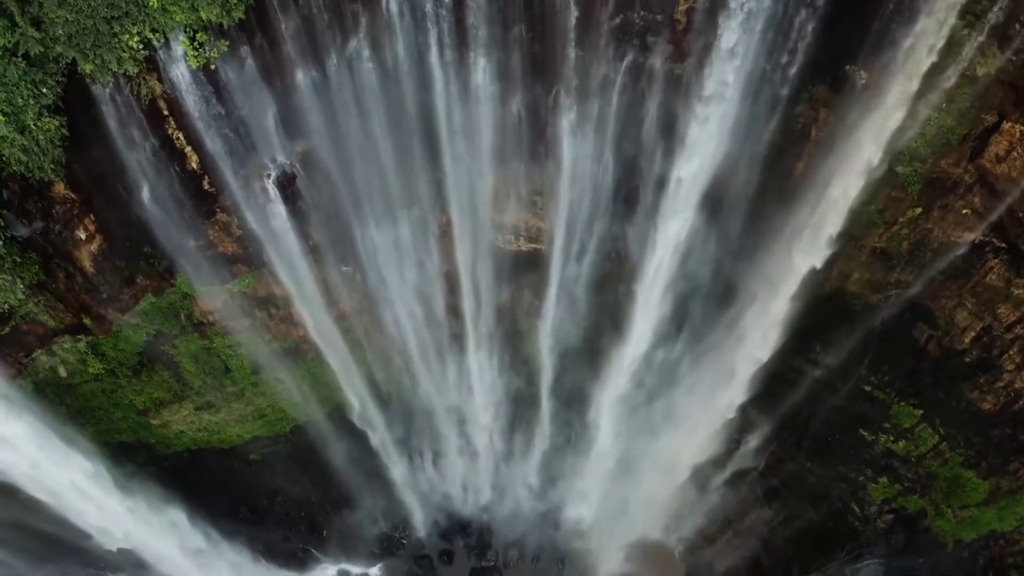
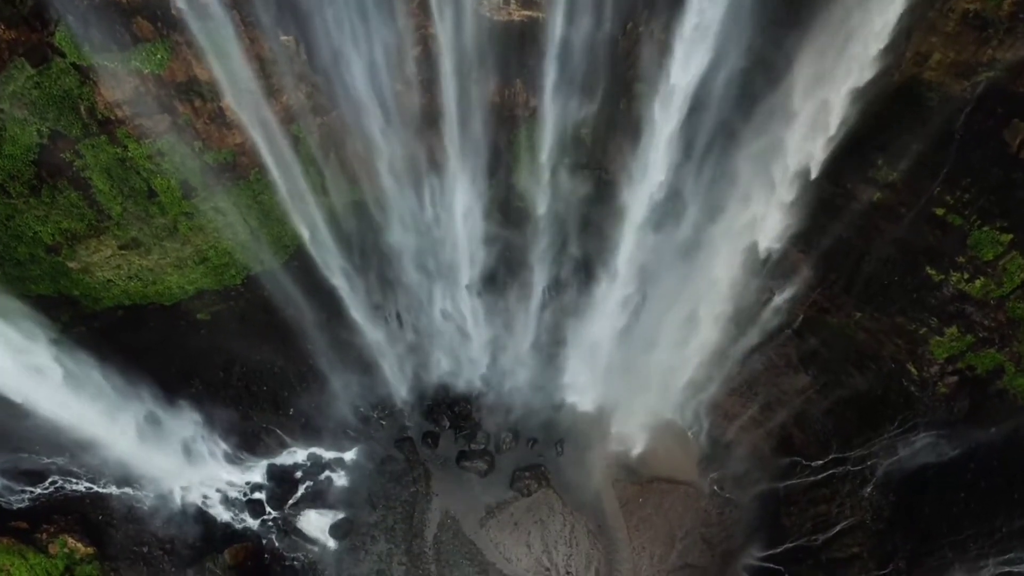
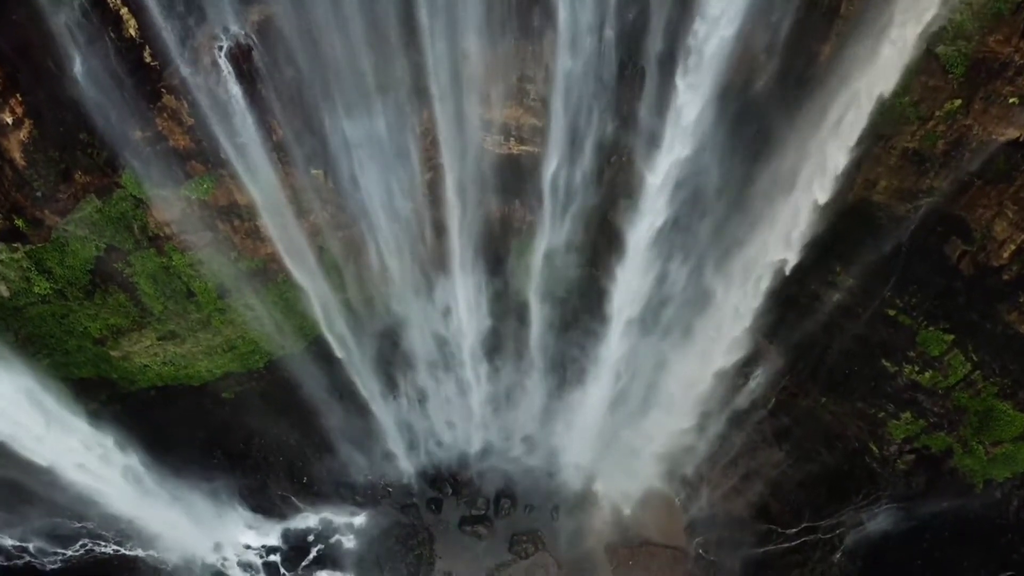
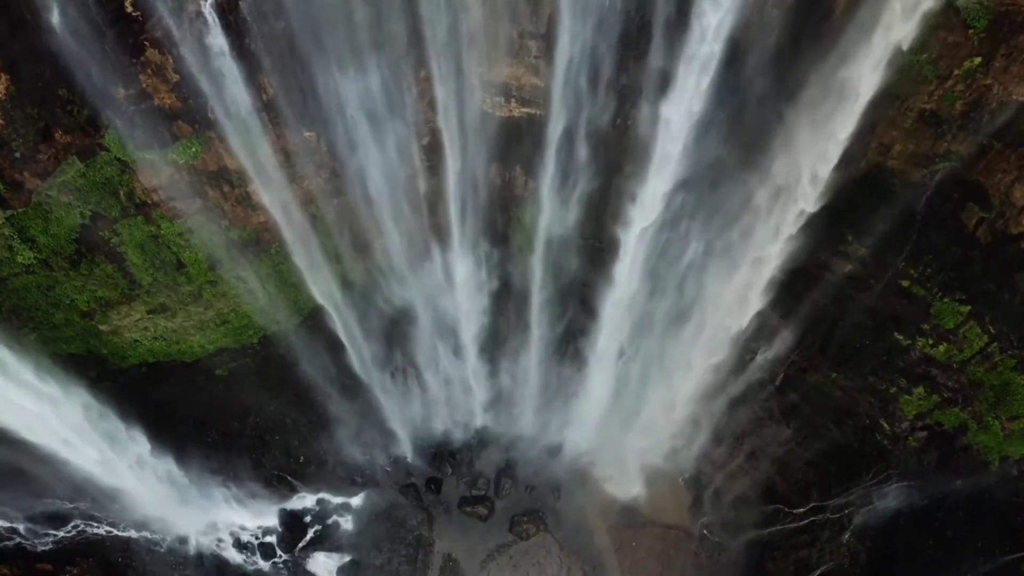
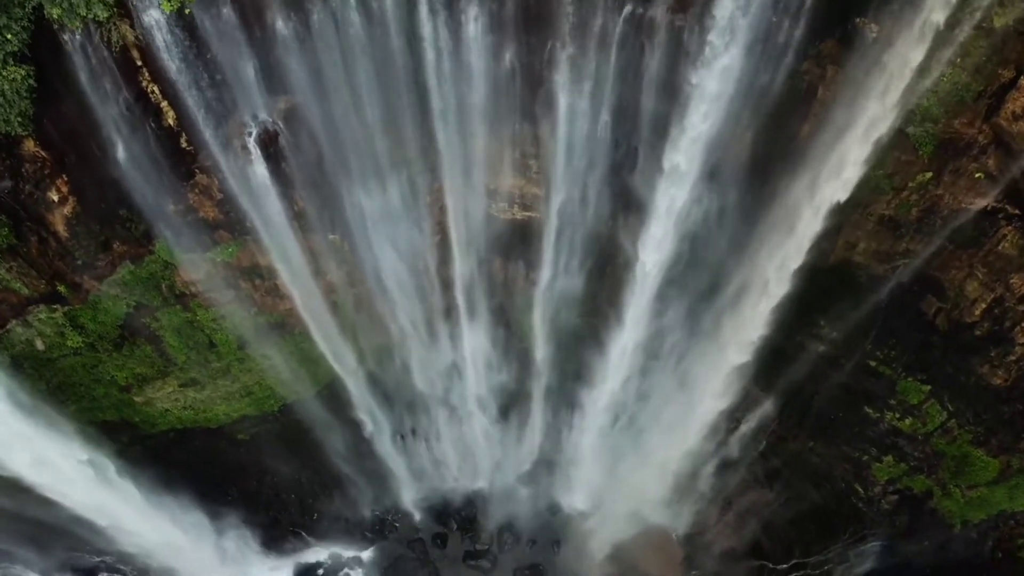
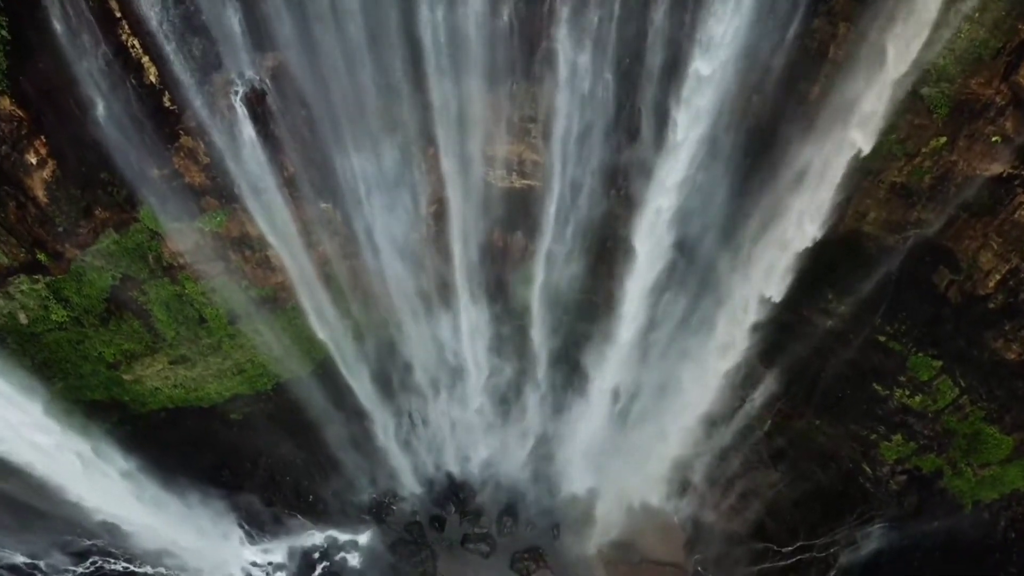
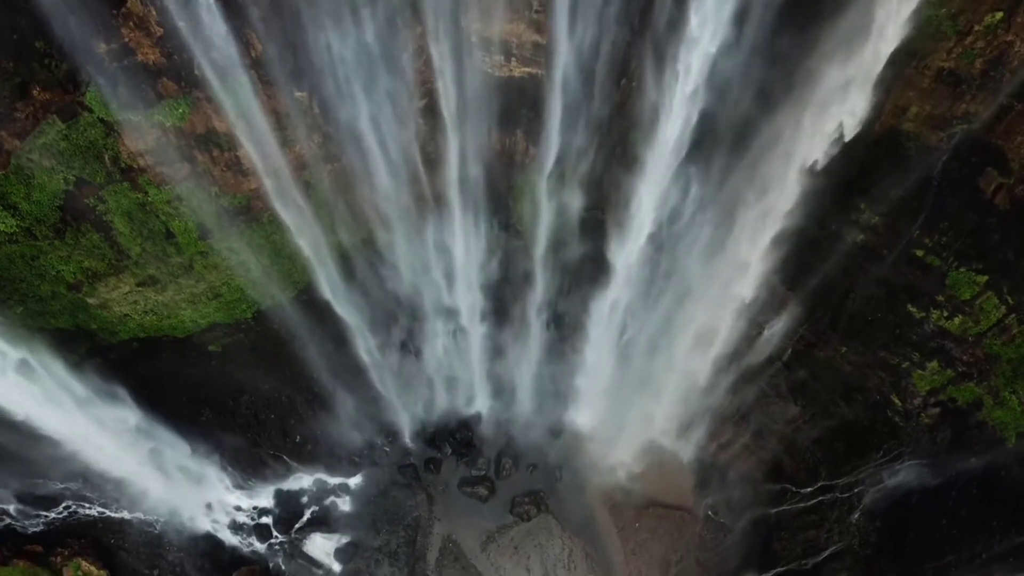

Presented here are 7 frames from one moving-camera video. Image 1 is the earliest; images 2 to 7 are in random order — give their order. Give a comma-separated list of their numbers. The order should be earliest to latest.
5, 6, 3, 4, 7, 2
